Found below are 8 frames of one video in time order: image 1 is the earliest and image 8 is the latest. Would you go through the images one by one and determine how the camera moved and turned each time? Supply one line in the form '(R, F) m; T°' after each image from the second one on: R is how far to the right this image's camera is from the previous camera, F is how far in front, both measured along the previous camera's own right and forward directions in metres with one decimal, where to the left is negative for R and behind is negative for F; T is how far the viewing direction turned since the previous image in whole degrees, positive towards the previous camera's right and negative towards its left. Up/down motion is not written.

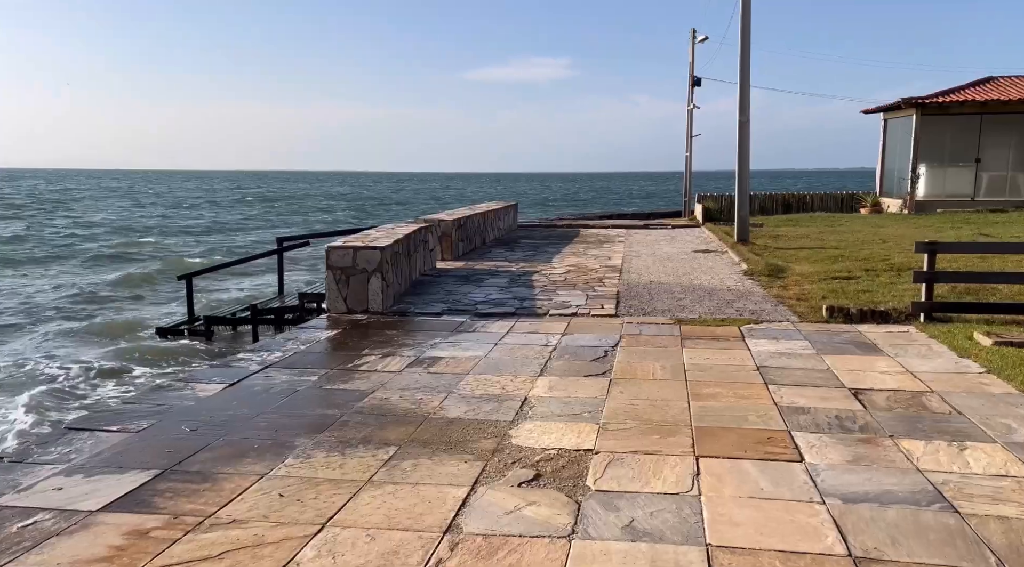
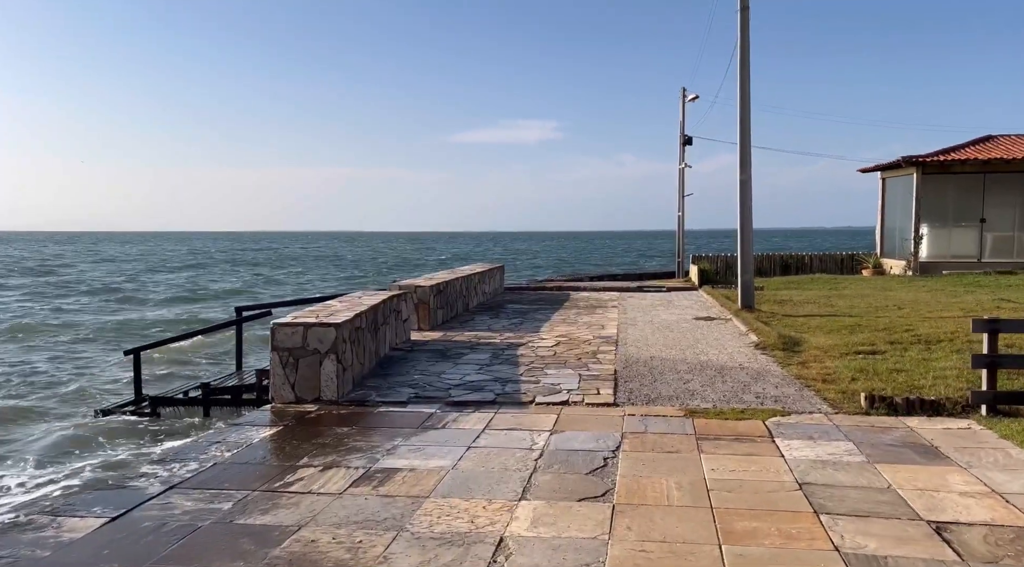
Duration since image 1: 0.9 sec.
(+0.1, +1.1) m; +1°
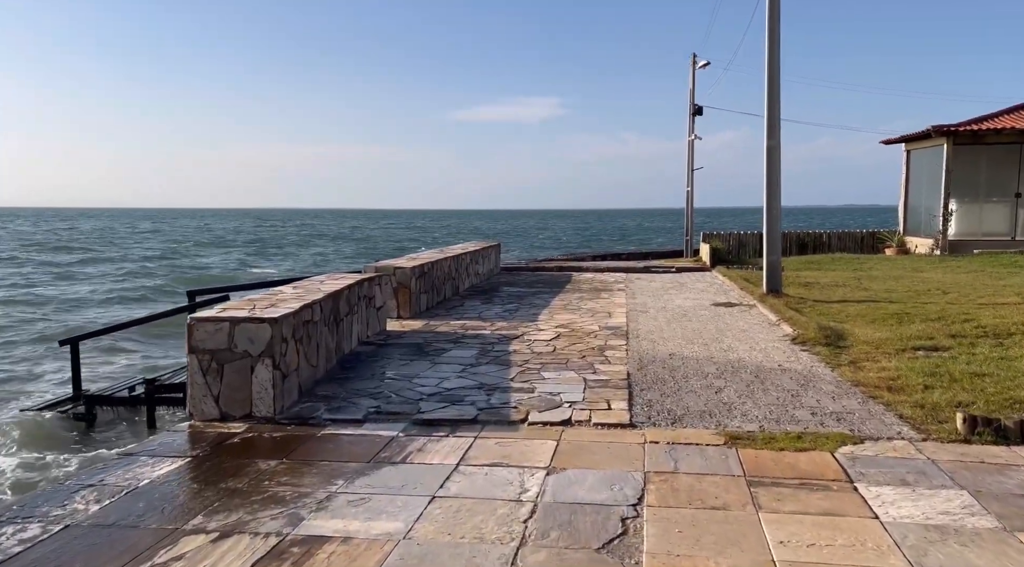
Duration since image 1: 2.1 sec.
(+0.1, +1.4) m; 0°
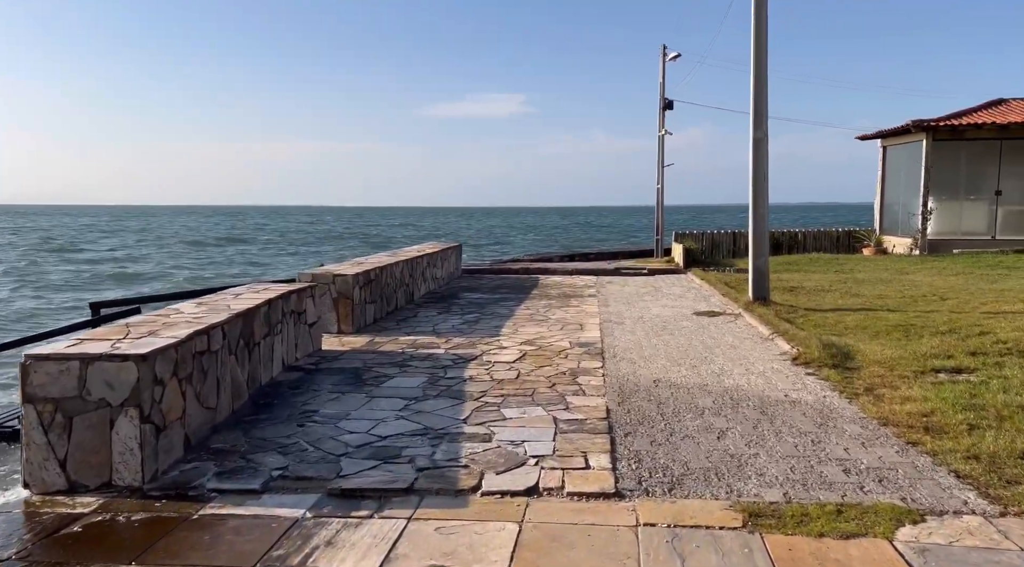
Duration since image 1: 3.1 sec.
(+0.1, +1.2) m; +2°
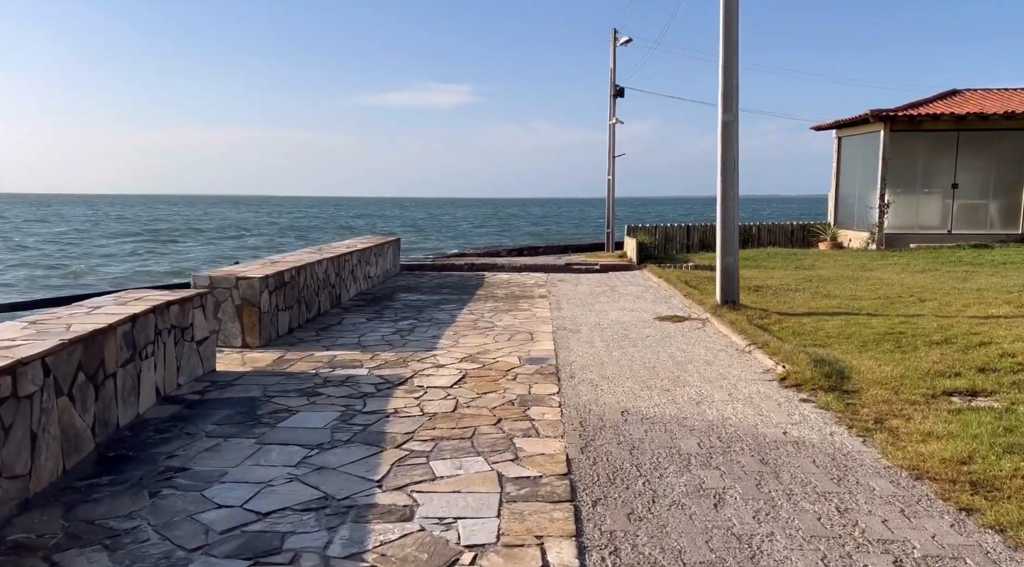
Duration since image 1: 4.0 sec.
(+0.1, +1.2) m; +4°
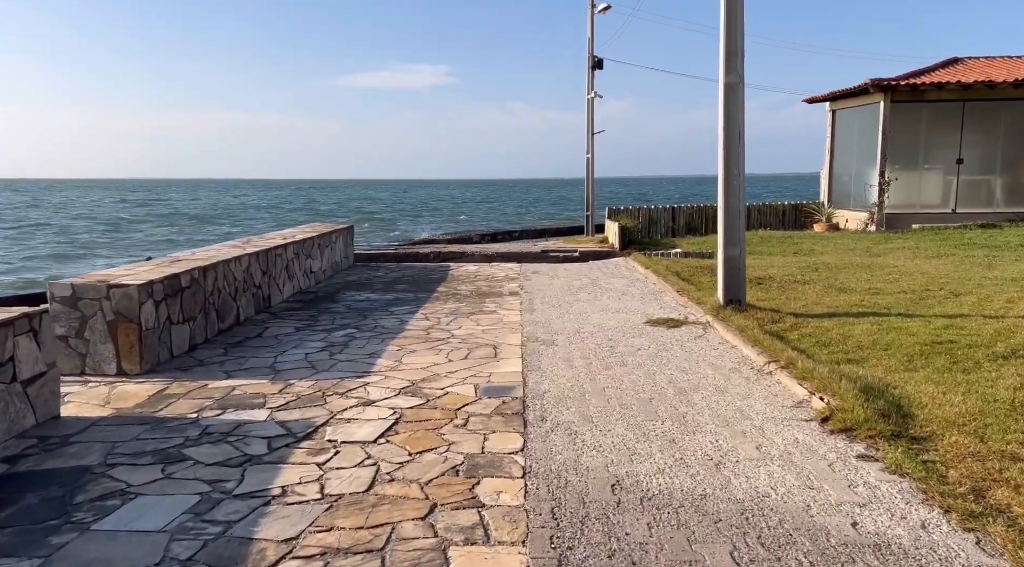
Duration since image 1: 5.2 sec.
(+0.2, +1.5) m; +1°
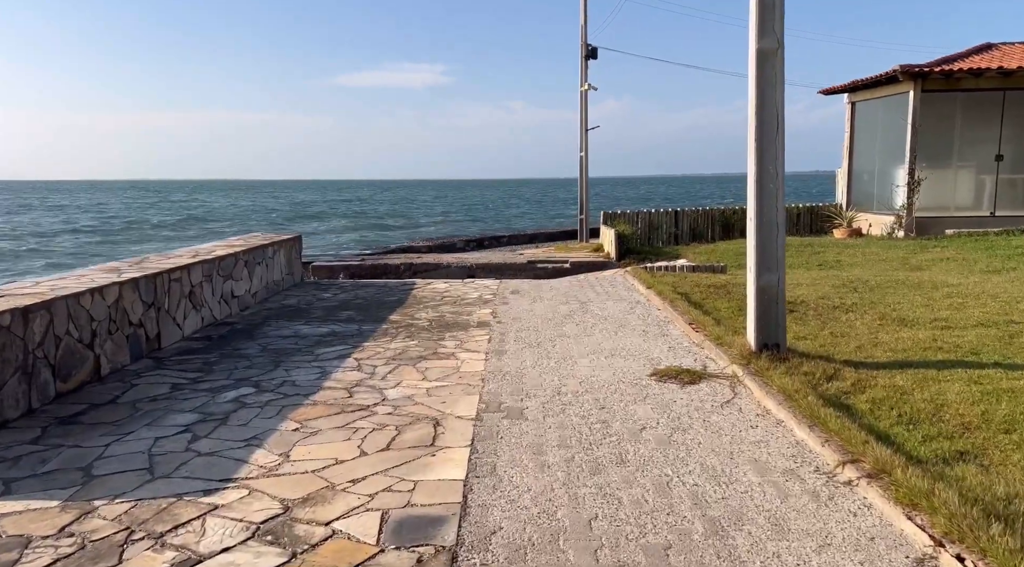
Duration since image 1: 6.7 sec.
(+0.3, +1.9) m; 0°
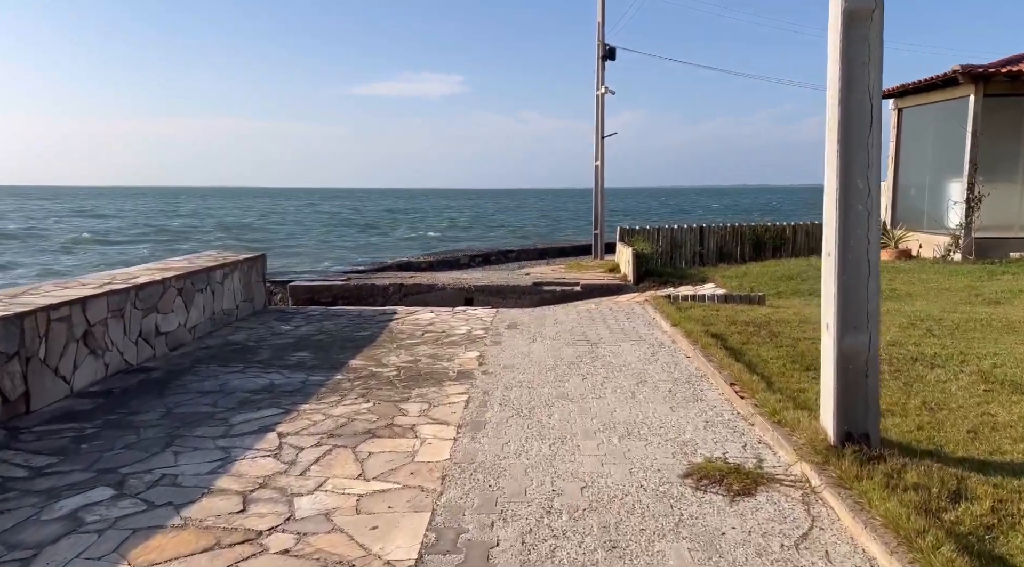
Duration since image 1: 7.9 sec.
(+0.2, +1.6) m; -1°
